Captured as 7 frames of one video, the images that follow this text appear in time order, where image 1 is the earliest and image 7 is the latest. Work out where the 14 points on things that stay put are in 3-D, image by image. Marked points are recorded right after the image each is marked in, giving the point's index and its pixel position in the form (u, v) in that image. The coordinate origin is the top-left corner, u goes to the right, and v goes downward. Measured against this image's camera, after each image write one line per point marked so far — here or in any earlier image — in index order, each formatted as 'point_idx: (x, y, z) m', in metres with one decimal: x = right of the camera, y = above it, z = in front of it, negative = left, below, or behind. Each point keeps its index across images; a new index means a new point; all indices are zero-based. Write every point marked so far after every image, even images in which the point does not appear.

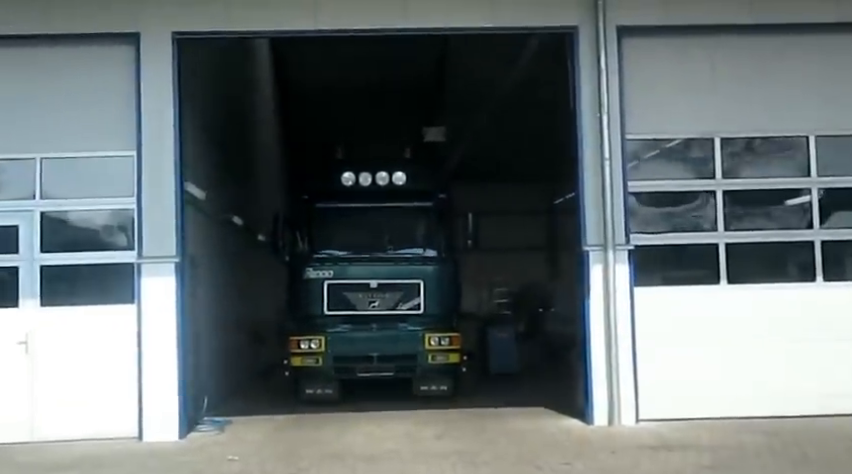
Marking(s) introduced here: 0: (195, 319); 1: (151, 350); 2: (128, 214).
0: (-2.9, -1.0, +9.0) m
1: (-2.8, -1.2, +7.4) m
2: (-3.2, +0.2, +7.7) m
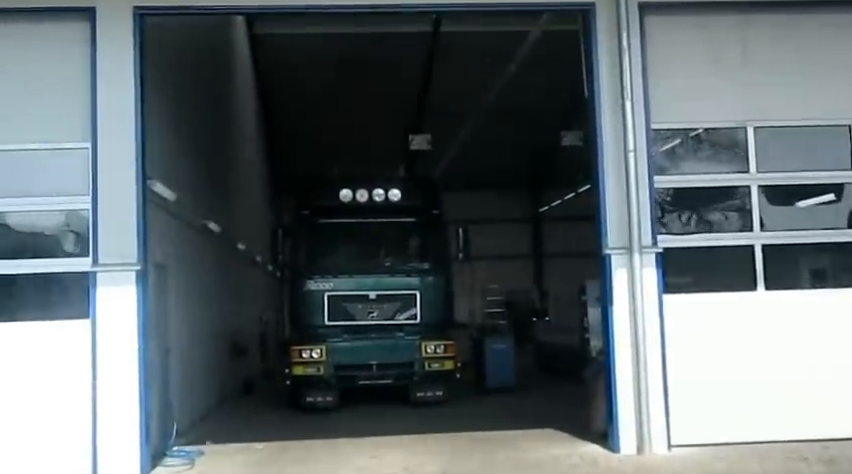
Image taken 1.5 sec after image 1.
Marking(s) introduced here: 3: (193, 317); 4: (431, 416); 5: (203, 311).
0: (-2.9, -1.1, +7.9) m
1: (-2.8, -1.2, +6.4) m
2: (-3.2, +0.2, +6.6) m
3: (-3.3, -1.1, +10.1) m
4: (0.0, -2.4, +10.0) m
5: (-3.4, -1.1, +10.9) m
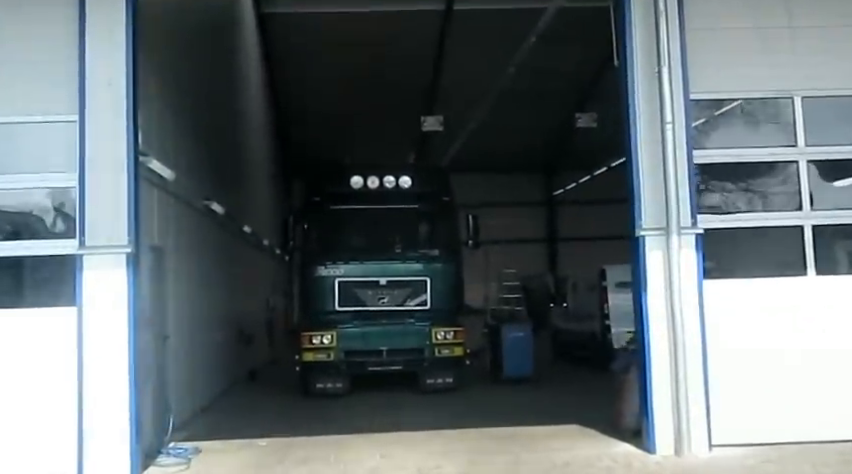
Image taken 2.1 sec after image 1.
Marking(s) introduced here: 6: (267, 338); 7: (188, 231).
0: (-2.8, -0.9, +7.4) m
1: (-2.7, -1.1, +5.8) m
2: (-3.0, +0.4, +6.1) m
3: (-3.1, -0.9, +9.6) m
4: (+0.2, -2.2, +9.4) m
5: (-3.2, -0.9, +10.3) m
6: (-4.1, -2.6, +18.7) m
7: (-3.1, +0.1, +9.3) m
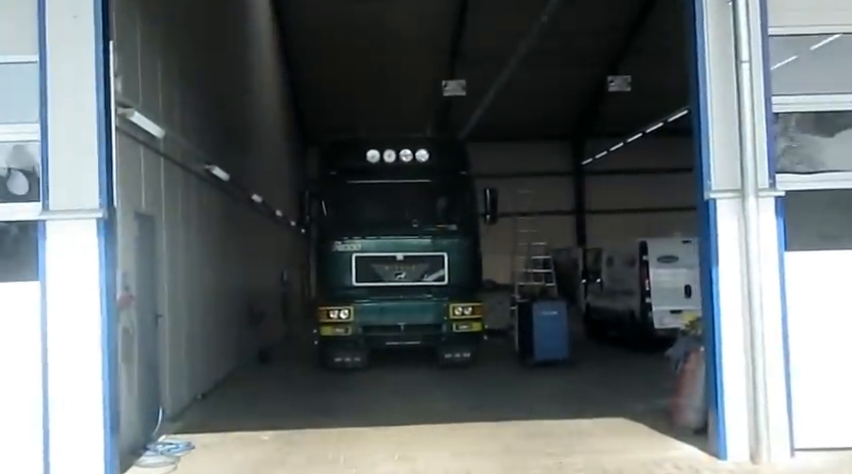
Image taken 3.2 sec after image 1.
0: (-2.5, -0.6, +6.5) m
1: (-2.5, -0.8, +5.0) m
2: (-2.8, +0.6, +5.1) m
3: (-2.8, -0.5, +8.7) m
4: (+0.5, -1.8, +8.5) m
5: (-2.9, -0.4, +9.5) m
6: (-3.6, -1.9, +17.9) m
7: (-2.8, +0.5, +8.4) m
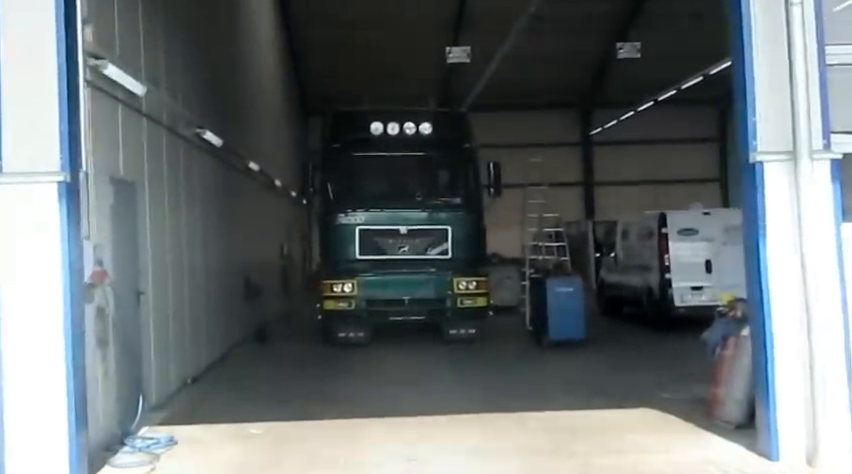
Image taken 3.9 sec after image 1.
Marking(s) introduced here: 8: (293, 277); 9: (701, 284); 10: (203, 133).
0: (-2.5, -0.3, +5.9) m
1: (-2.4, -0.6, +4.3) m
2: (-2.8, +0.8, +4.5) m
3: (-2.7, -0.2, +8.0) m
4: (+0.6, -1.5, +7.9) m
5: (-2.8, -0.1, +8.8) m
6: (-3.5, -1.3, +17.3) m
7: (-2.7, +0.8, +7.7) m
8: (-3.6, -1.1, +19.2) m
9: (+4.0, -0.7, +10.4) m
10: (-2.8, +1.3, +9.0) m
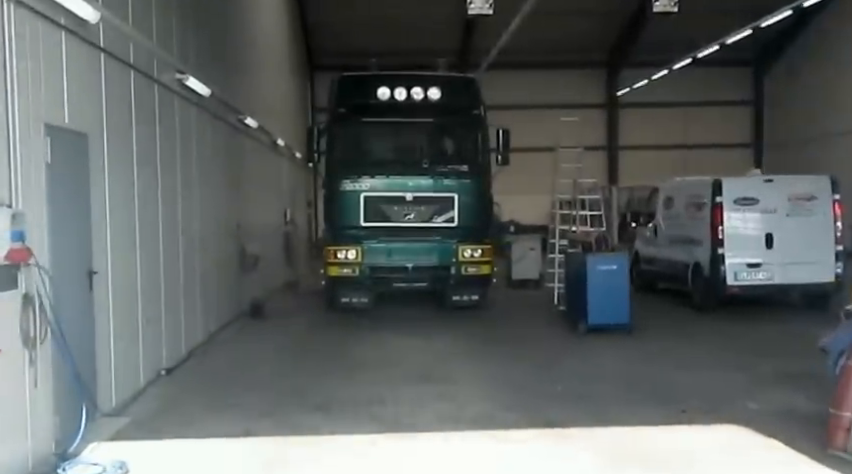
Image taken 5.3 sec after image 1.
0: (-2.3, -0.1, +4.6) m
1: (-2.3, -0.5, +3.1) m
2: (-2.6, +1.0, +3.1) m
3: (-2.5, +0.2, +6.7) m
4: (+0.8, -1.2, +6.6) m
5: (-2.6, +0.3, +7.5) m
6: (-3.2, -0.5, +16.0) m
7: (-2.5, +1.1, +6.4) m
8: (-3.3, -0.2, +17.9) m
9: (+4.2, -0.3, +9.0) m
10: (-2.6, +1.7, +7.7) m
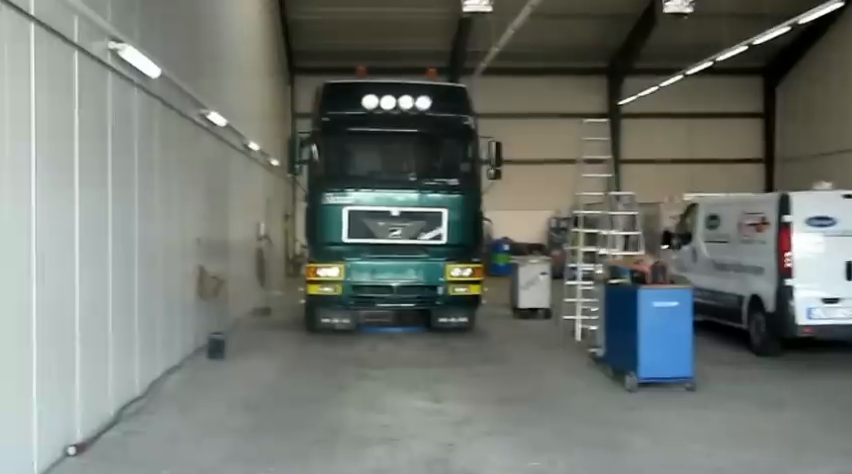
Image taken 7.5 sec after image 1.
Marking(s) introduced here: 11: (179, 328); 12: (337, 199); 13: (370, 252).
0: (-2.1, -0.2, +2.7) m
1: (-2.1, -0.6, +1.2) m
2: (-2.4, +0.9, +1.3) m
3: (-2.4, 0.0, +4.9) m
4: (+0.9, -1.4, +4.9) m
5: (-2.5, +0.1, +5.7) m
6: (-3.4, -0.8, +14.2) m
7: (-2.4, +0.9, +4.5) m
8: (-3.5, -0.6, +16.1) m
9: (+4.2, -0.6, +7.4) m
10: (-2.5, +1.5, +5.8) m
11: (-2.7, -1.1, +8.0) m
12: (-0.9, +0.5, +7.3) m
13: (-0.4, -0.3, +7.4) m
